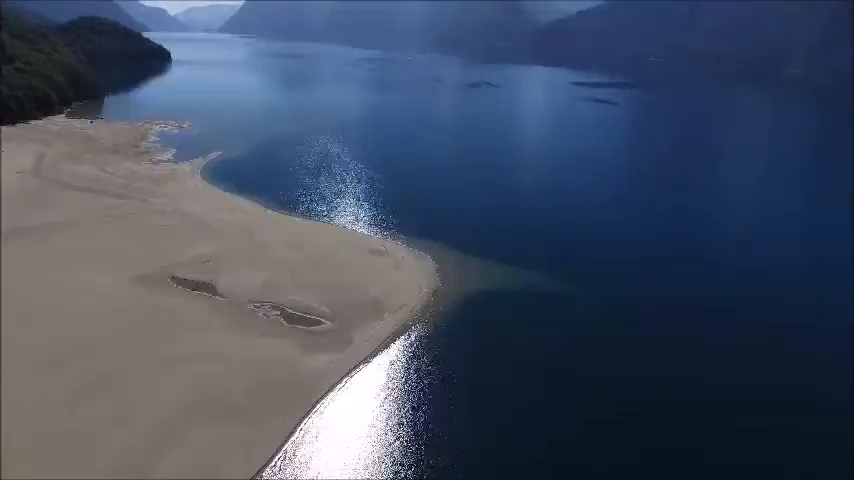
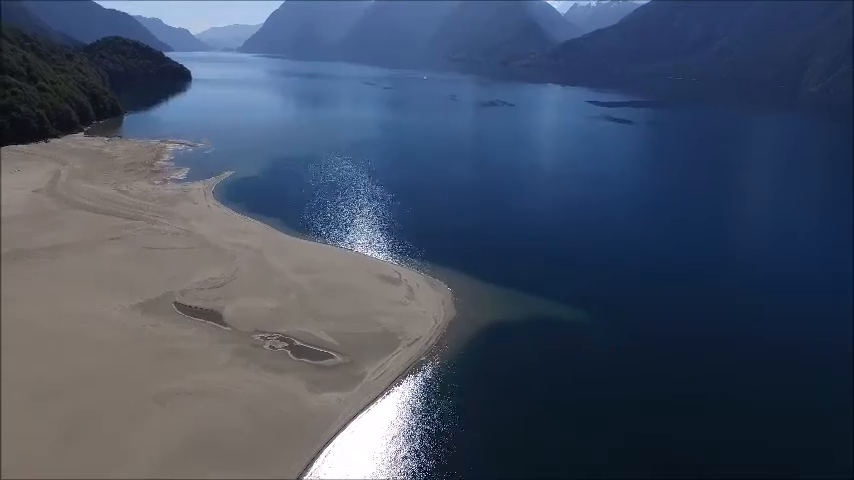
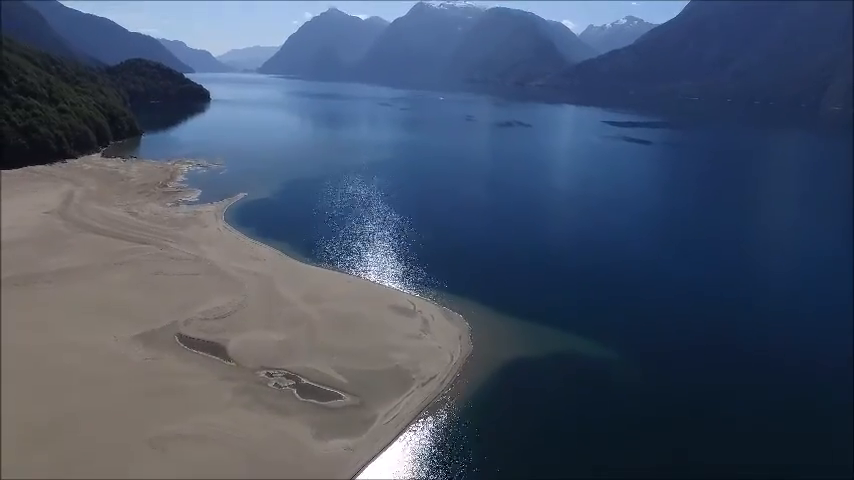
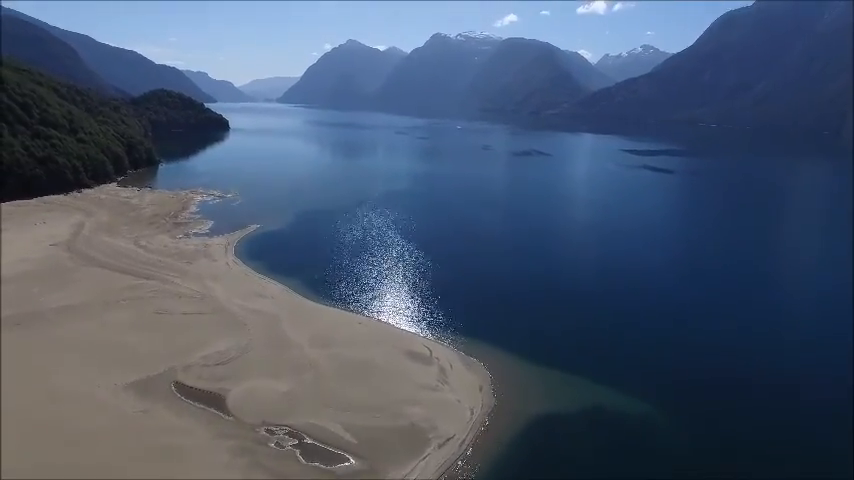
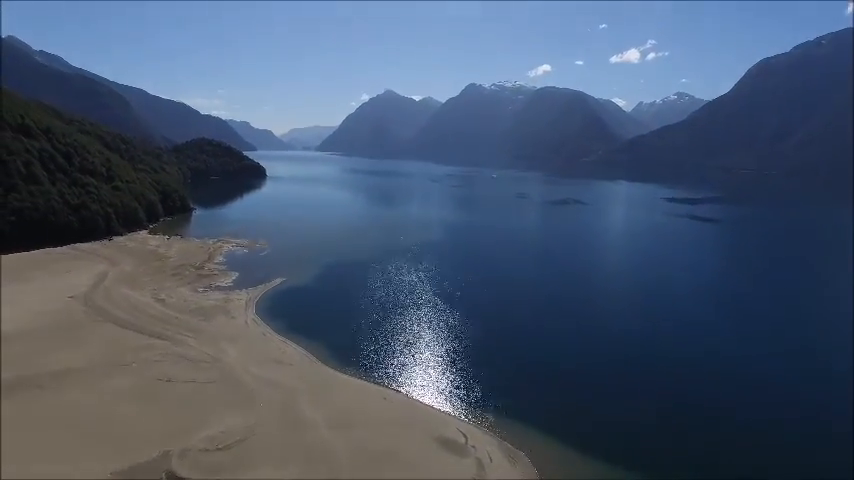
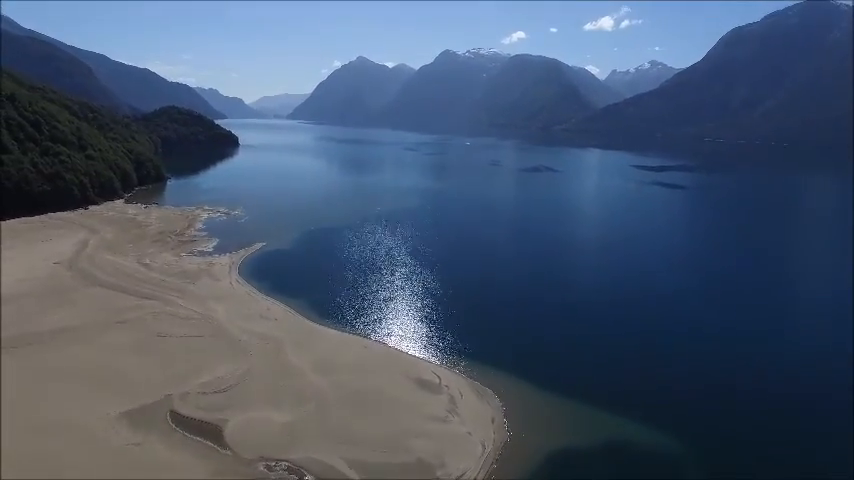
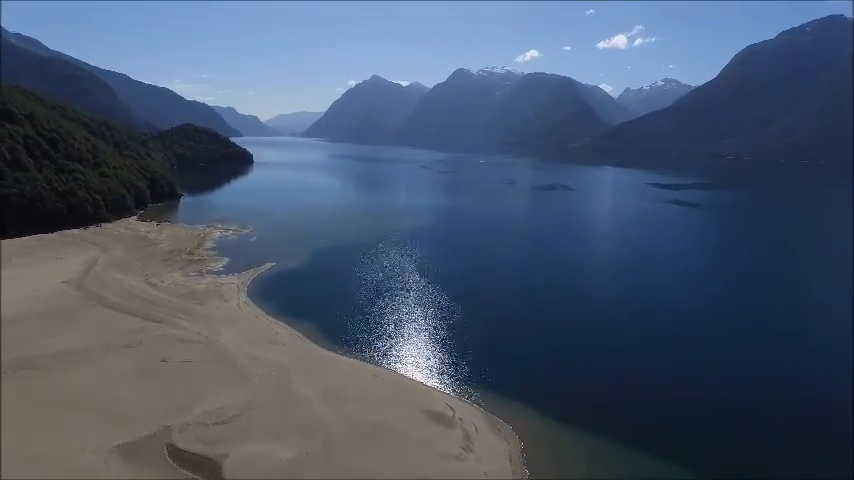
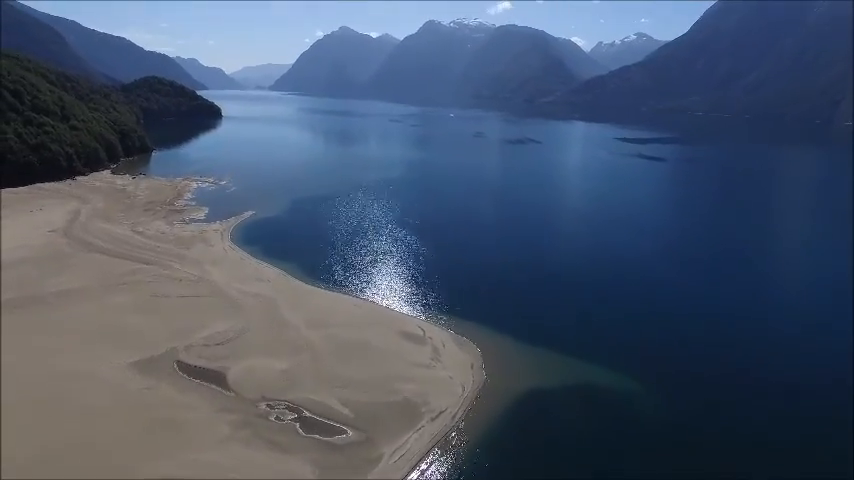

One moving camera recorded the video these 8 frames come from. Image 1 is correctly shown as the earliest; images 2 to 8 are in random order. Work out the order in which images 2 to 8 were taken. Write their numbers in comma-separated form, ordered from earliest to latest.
2, 3, 8, 4, 6, 7, 5
